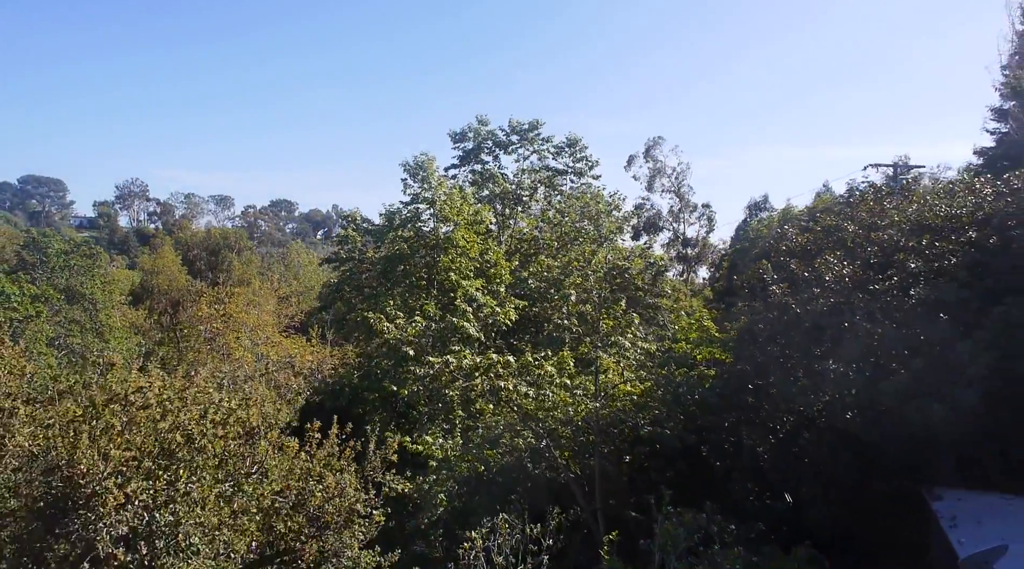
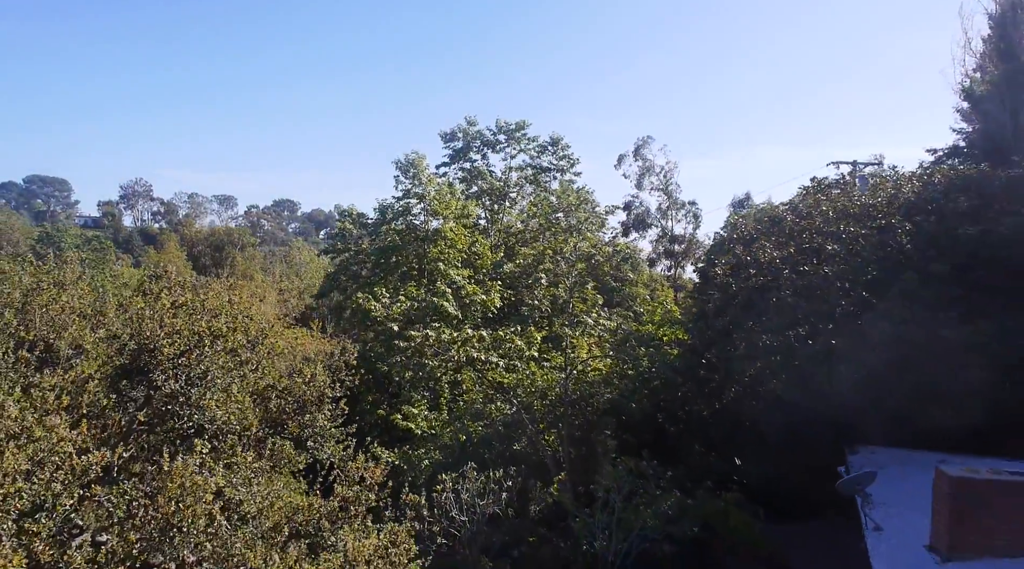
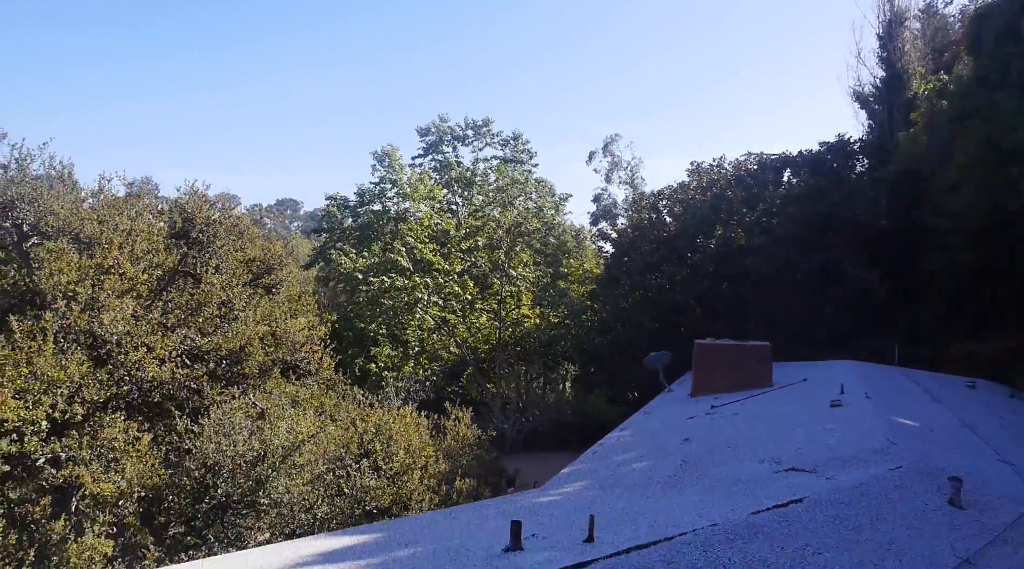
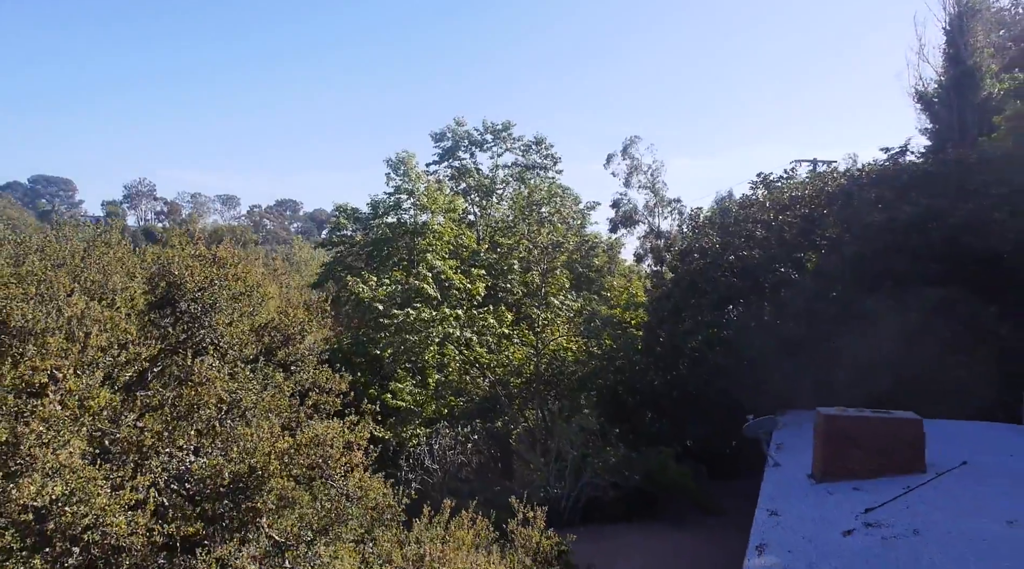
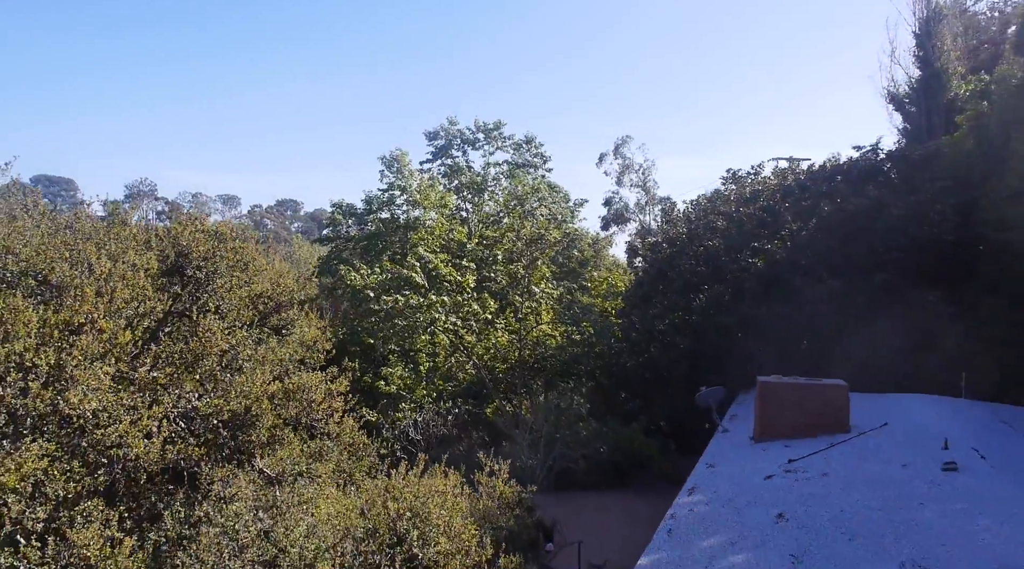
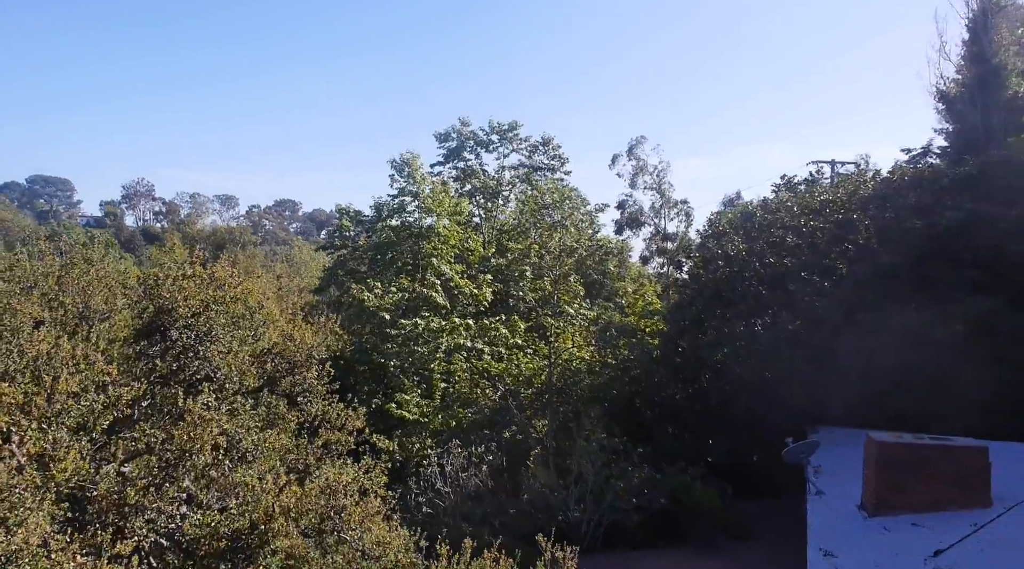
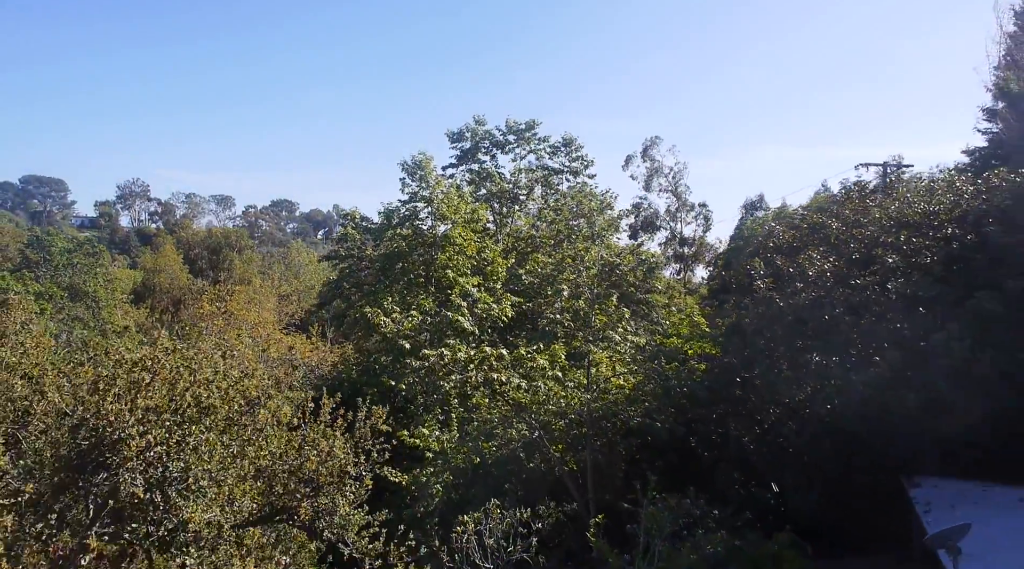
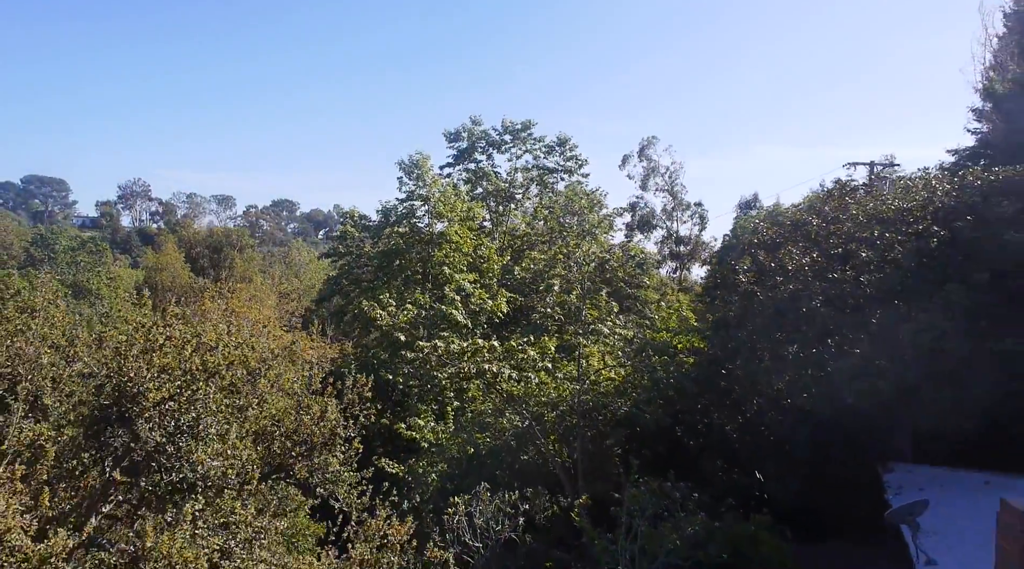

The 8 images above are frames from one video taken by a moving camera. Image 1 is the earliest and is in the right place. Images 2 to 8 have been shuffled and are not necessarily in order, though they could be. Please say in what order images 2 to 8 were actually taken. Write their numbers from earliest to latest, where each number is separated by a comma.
7, 8, 2, 6, 4, 5, 3
